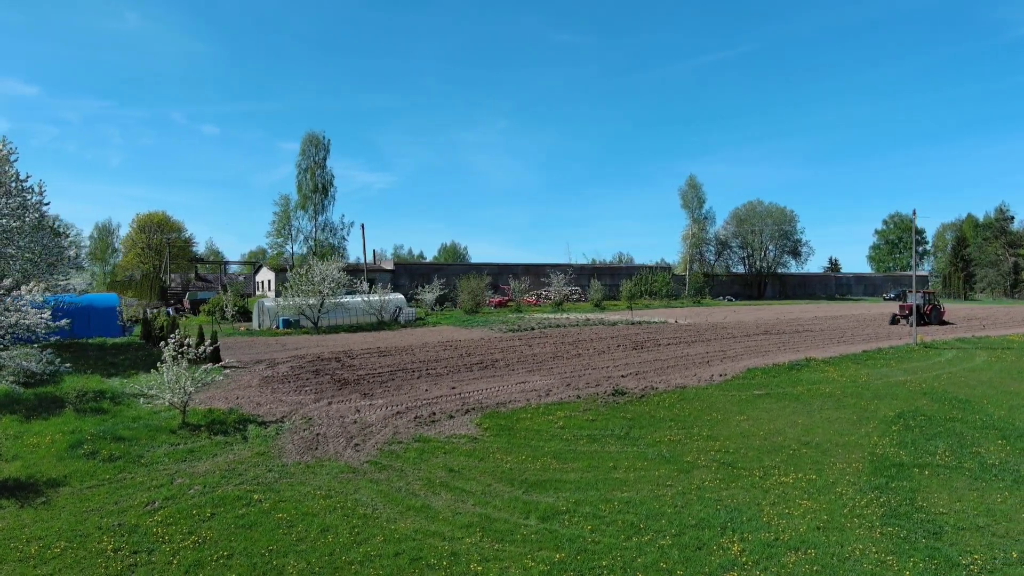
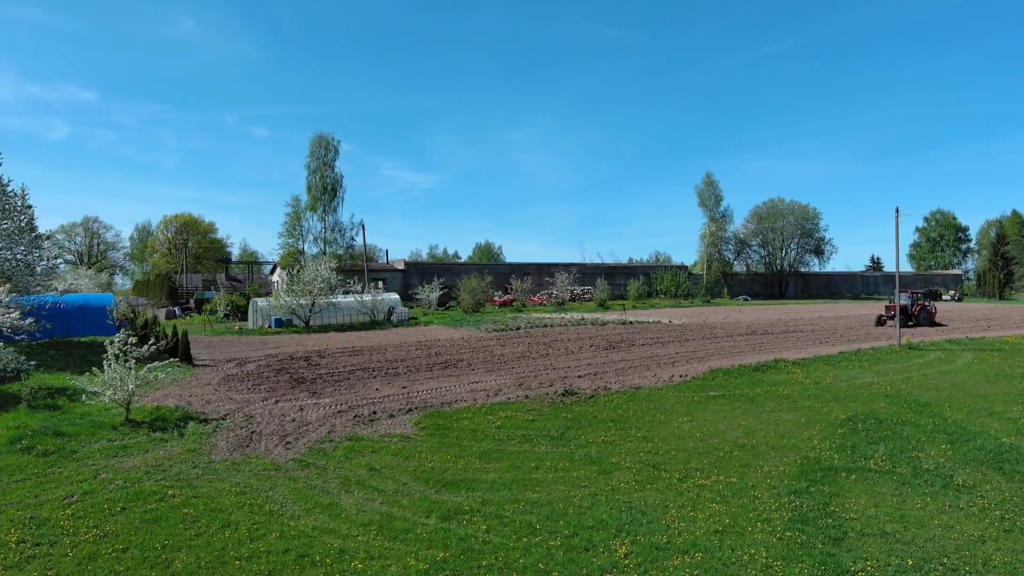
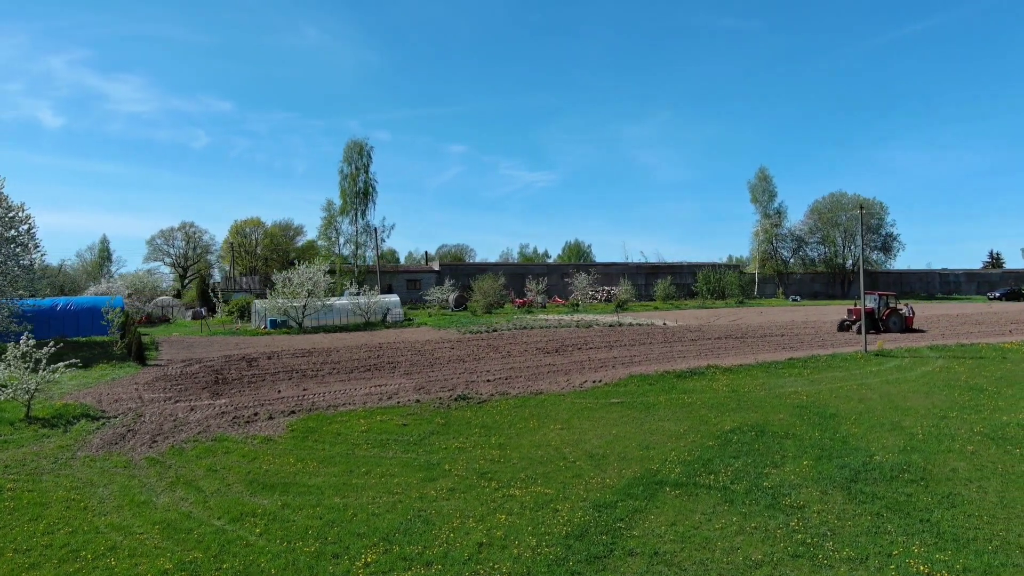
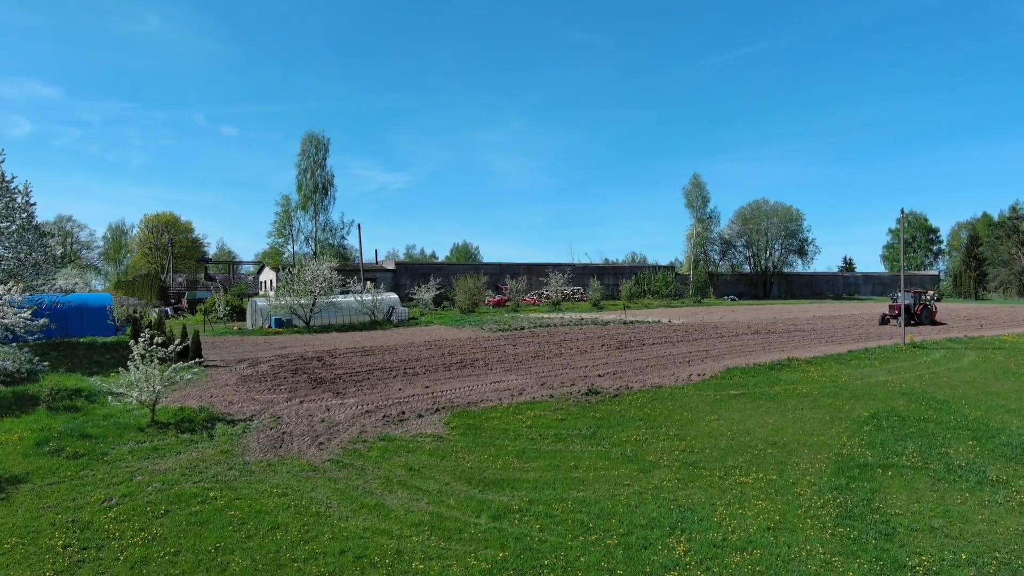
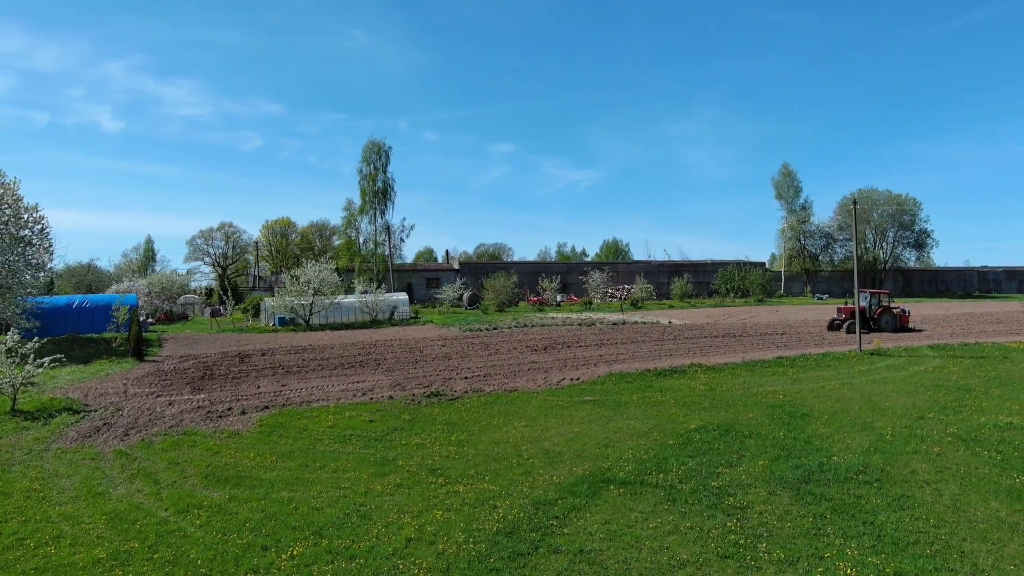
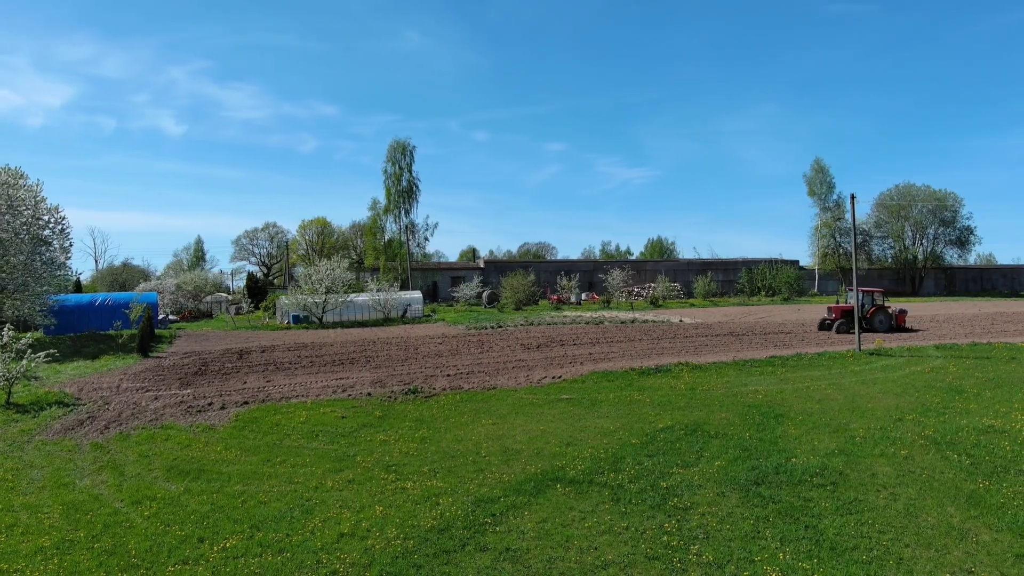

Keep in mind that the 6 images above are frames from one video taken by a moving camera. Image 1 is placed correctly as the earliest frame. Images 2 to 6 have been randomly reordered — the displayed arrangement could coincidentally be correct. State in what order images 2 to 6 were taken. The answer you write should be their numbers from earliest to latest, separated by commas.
4, 2, 3, 5, 6
